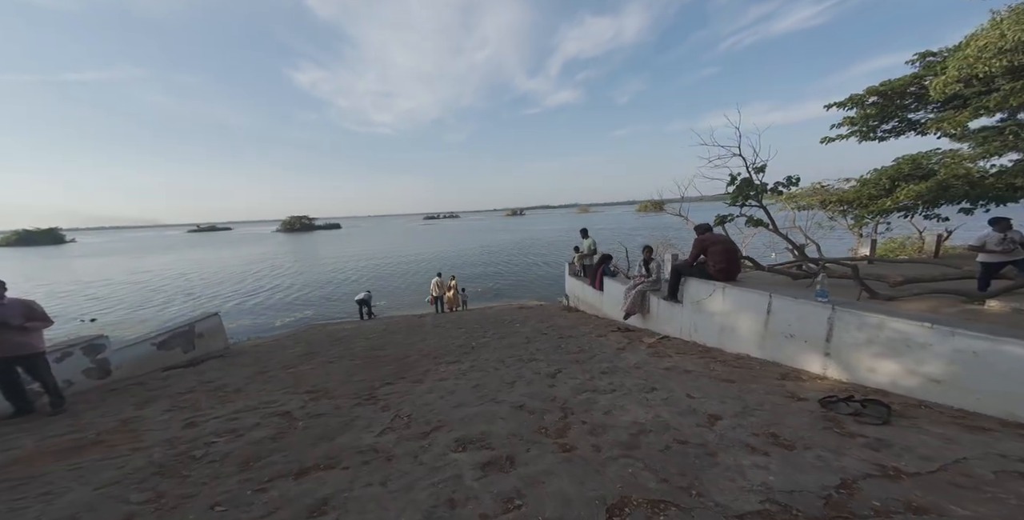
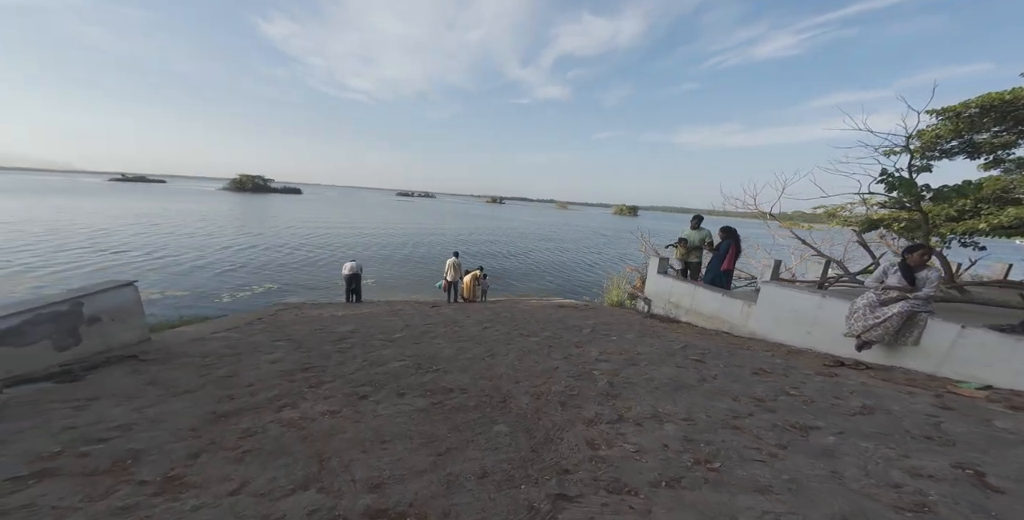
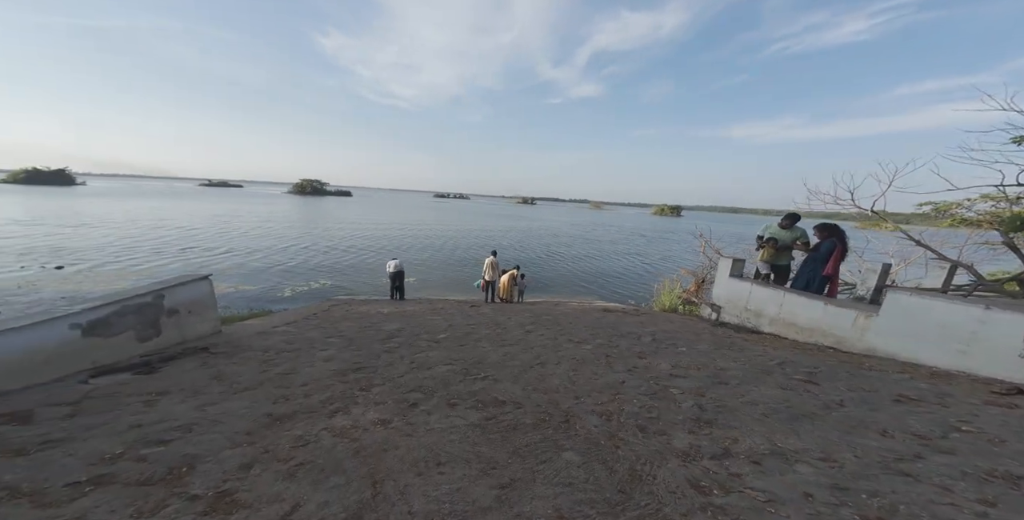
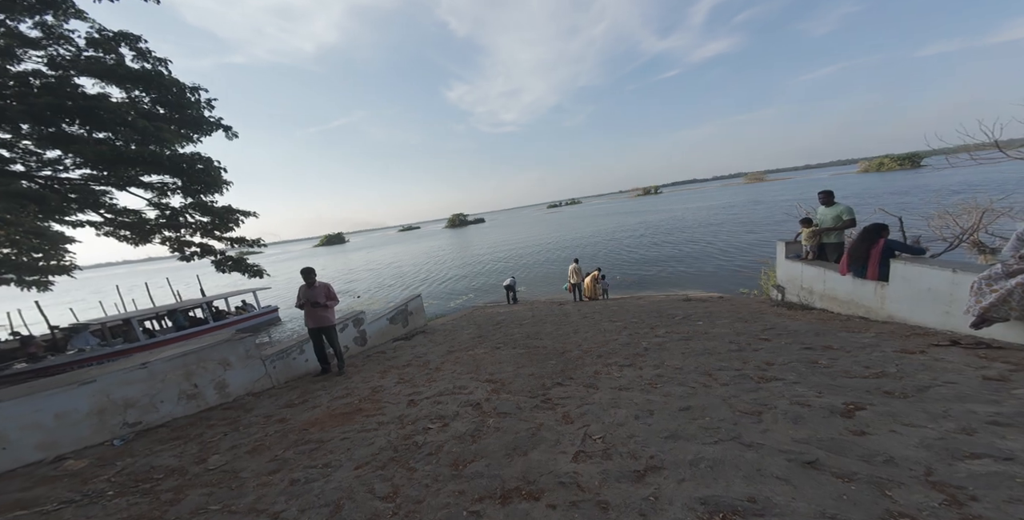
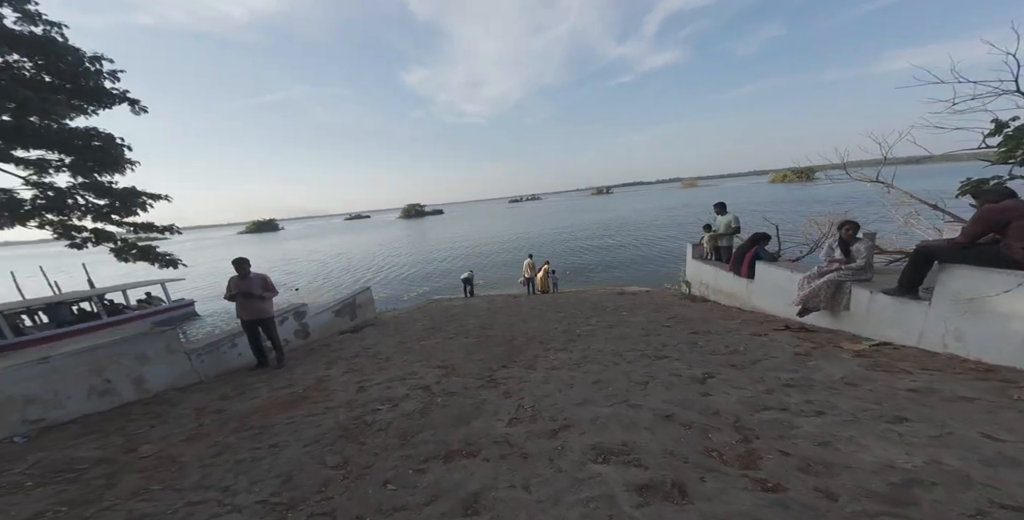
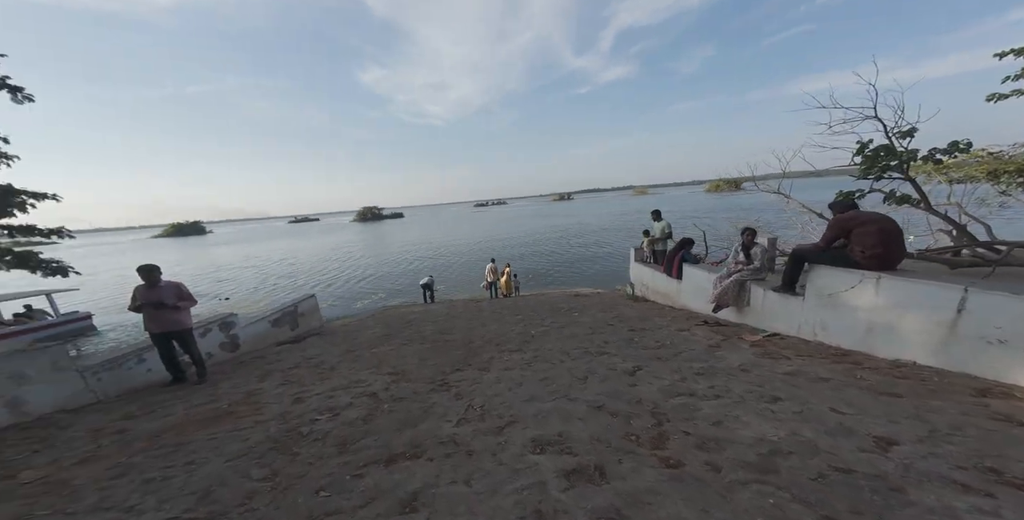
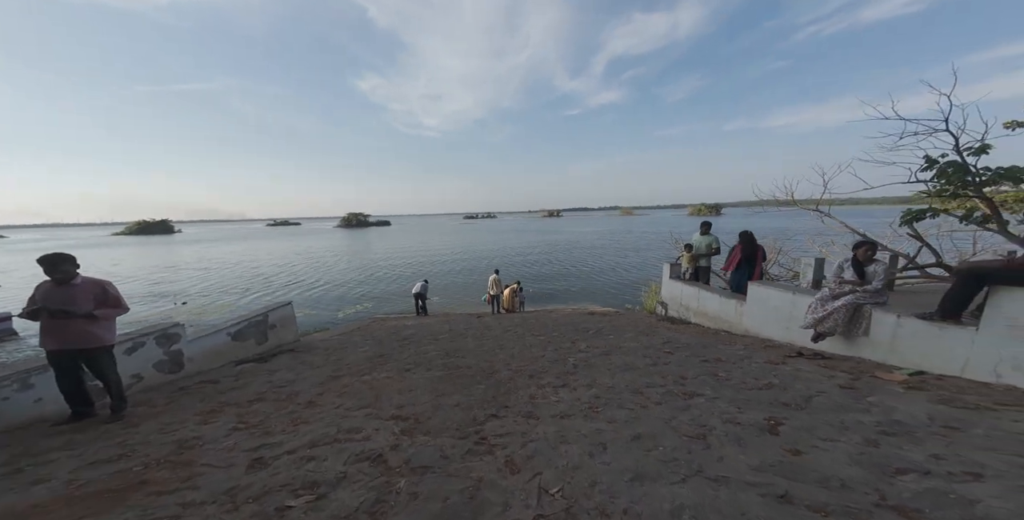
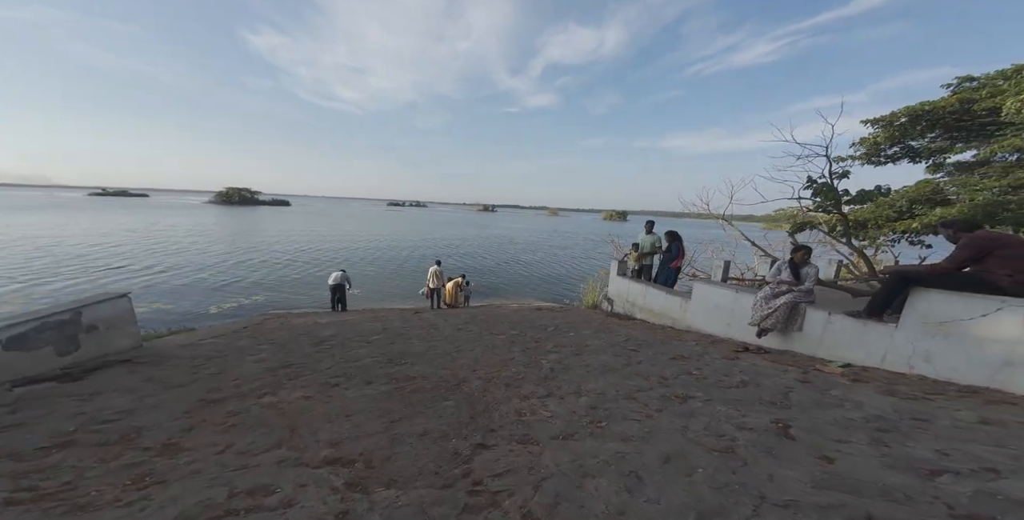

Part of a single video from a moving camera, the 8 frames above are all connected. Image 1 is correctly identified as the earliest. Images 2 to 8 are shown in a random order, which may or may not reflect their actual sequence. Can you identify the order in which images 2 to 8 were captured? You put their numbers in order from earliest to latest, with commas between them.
6, 5, 4, 7, 8, 2, 3
